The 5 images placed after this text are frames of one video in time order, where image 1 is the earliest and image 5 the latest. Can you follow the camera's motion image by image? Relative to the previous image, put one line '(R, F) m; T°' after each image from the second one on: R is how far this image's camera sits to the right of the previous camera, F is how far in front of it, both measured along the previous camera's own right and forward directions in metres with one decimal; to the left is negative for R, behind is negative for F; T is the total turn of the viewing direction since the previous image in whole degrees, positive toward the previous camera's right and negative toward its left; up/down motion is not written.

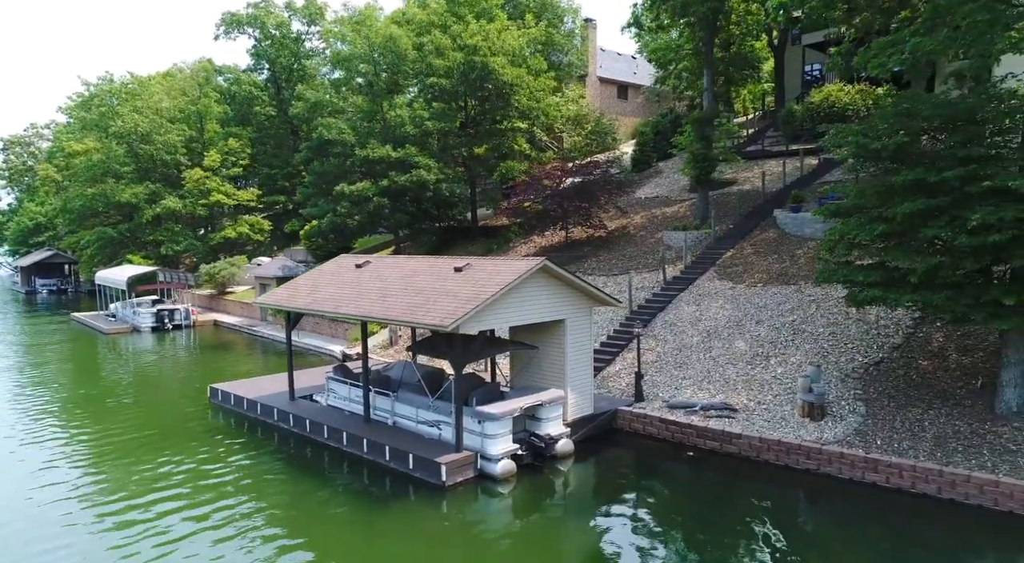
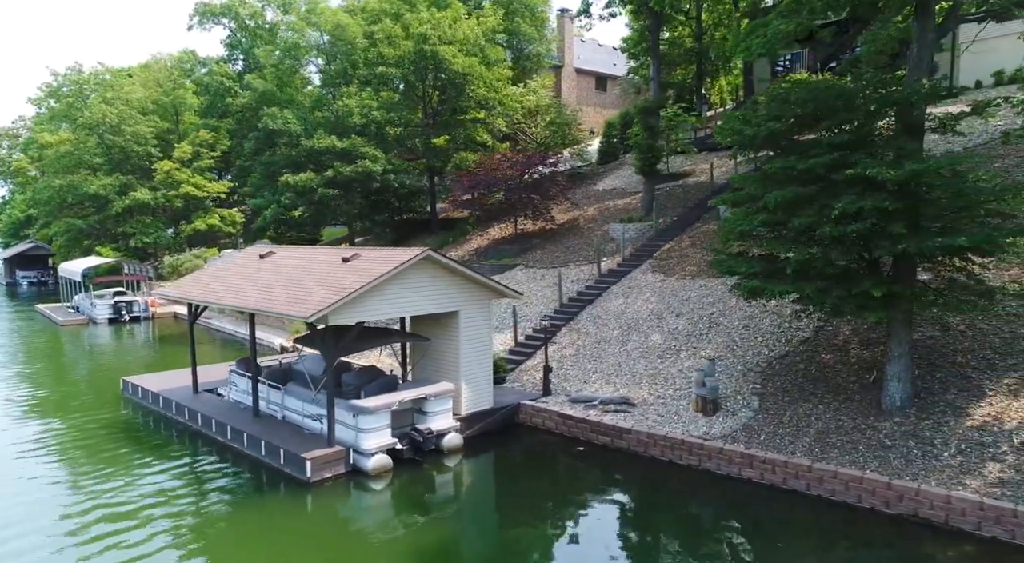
(+2.0, +0.3) m; 0°
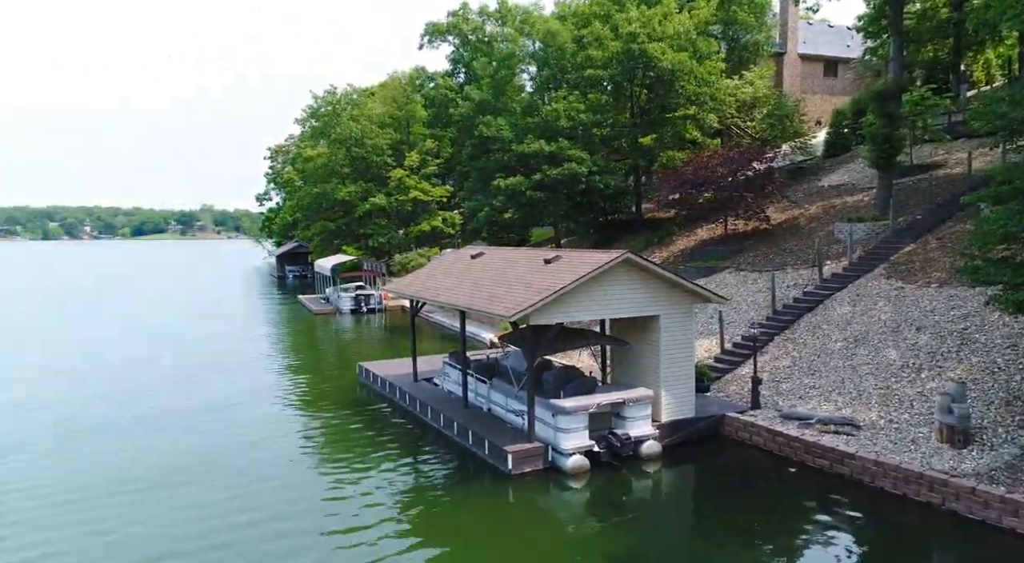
(+0.1, +0.3) m; -17°
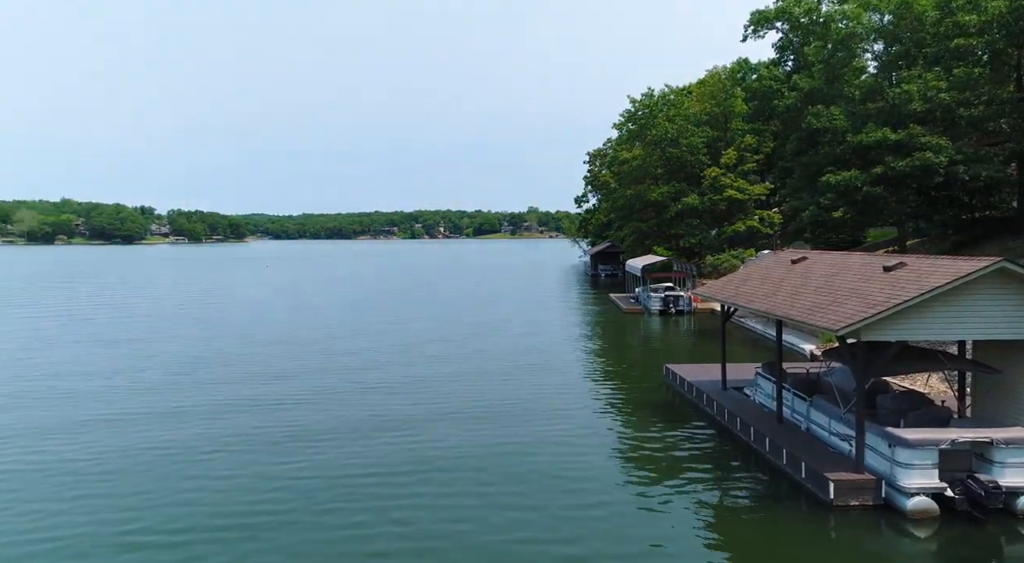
(-0.2, +0.6) m; -24°
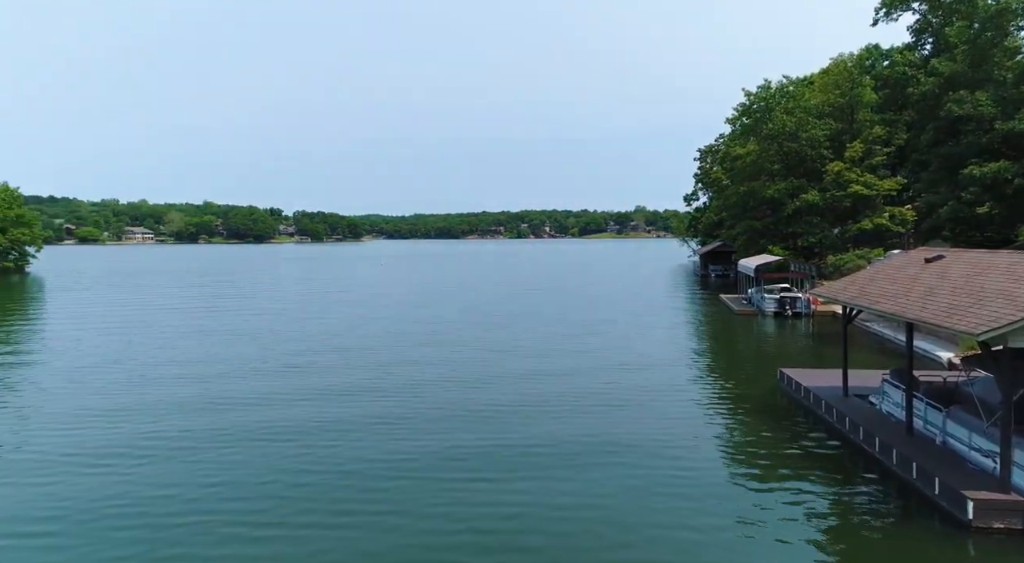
(-0.1, +0.2) m; -8°
